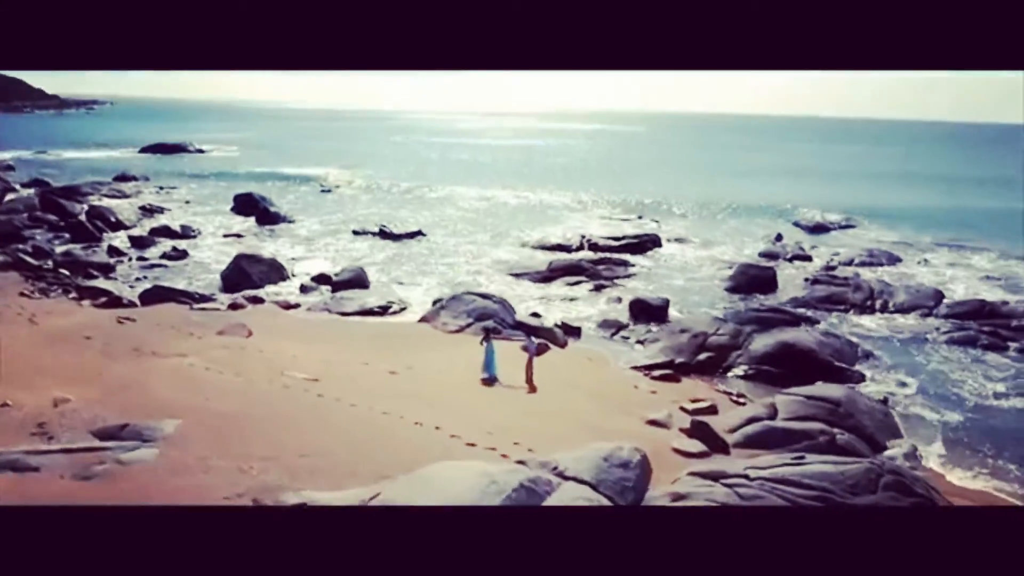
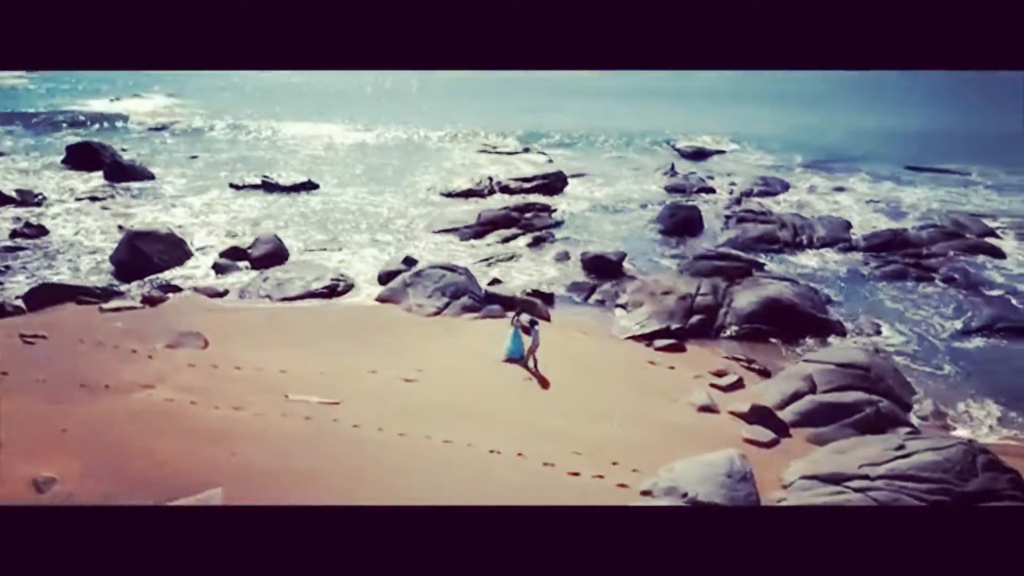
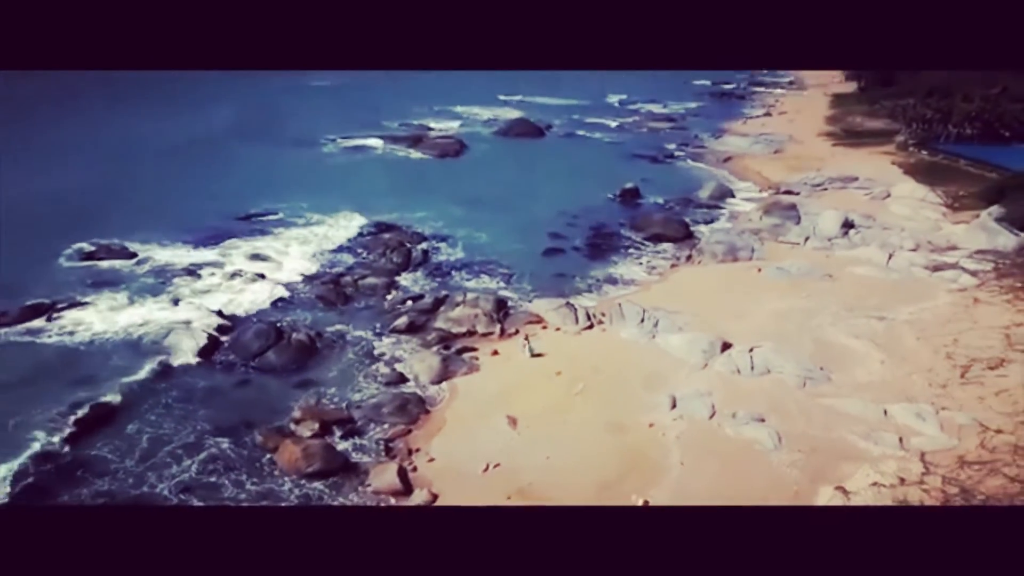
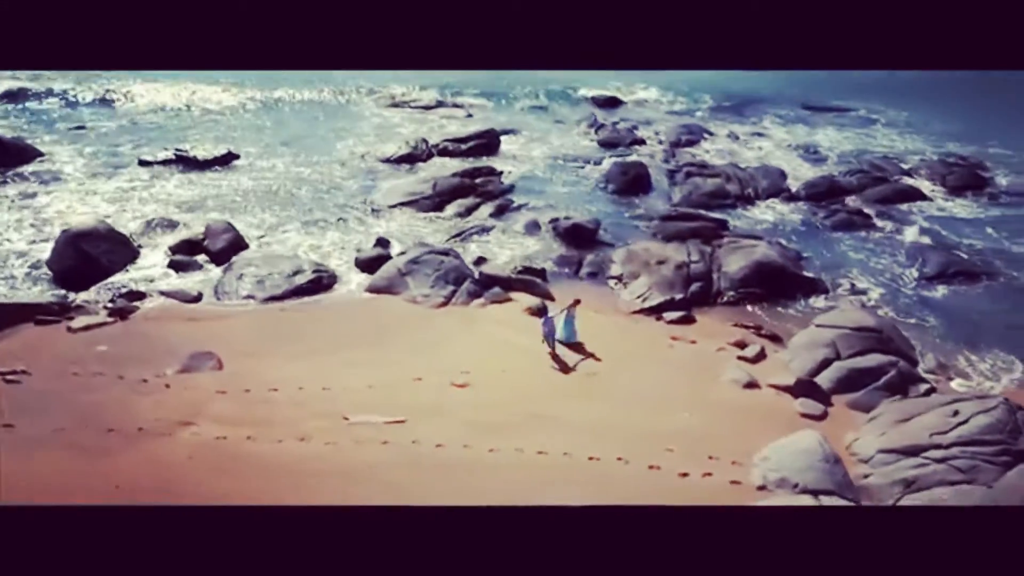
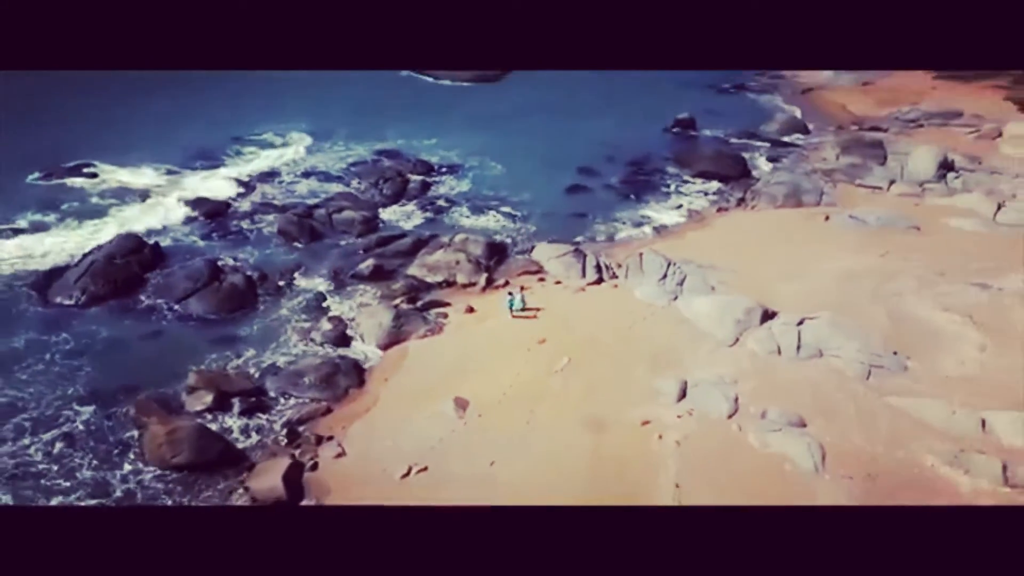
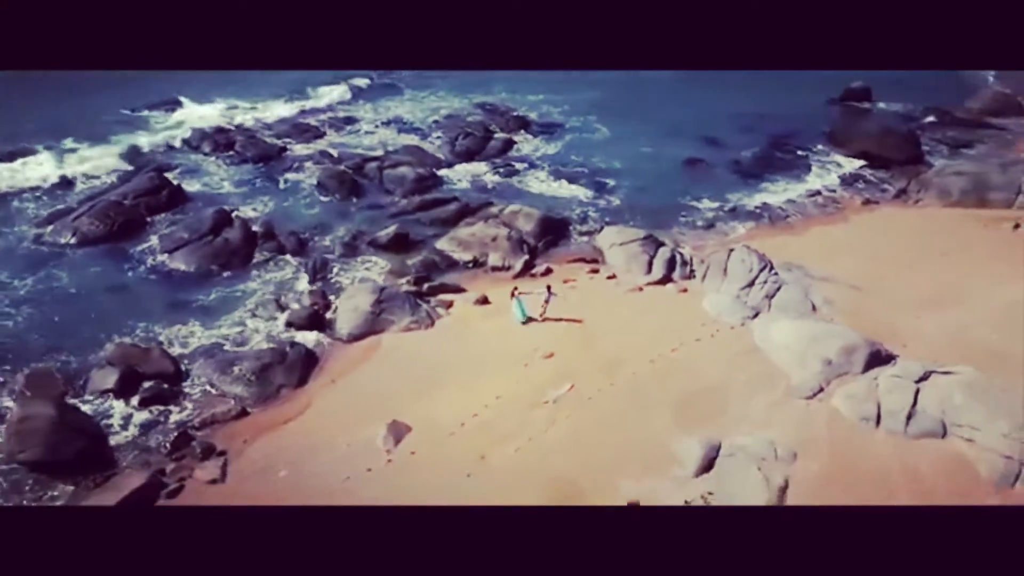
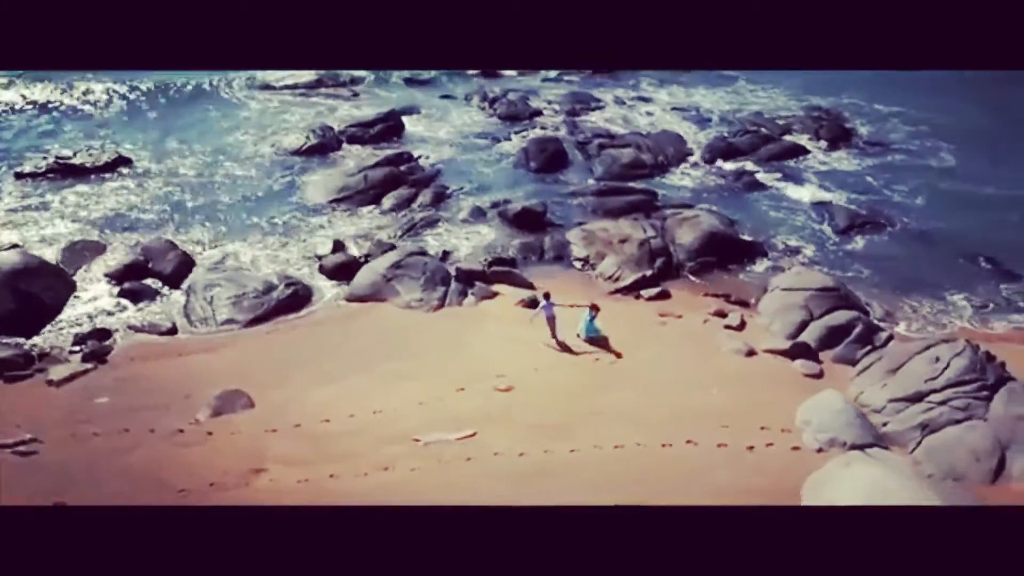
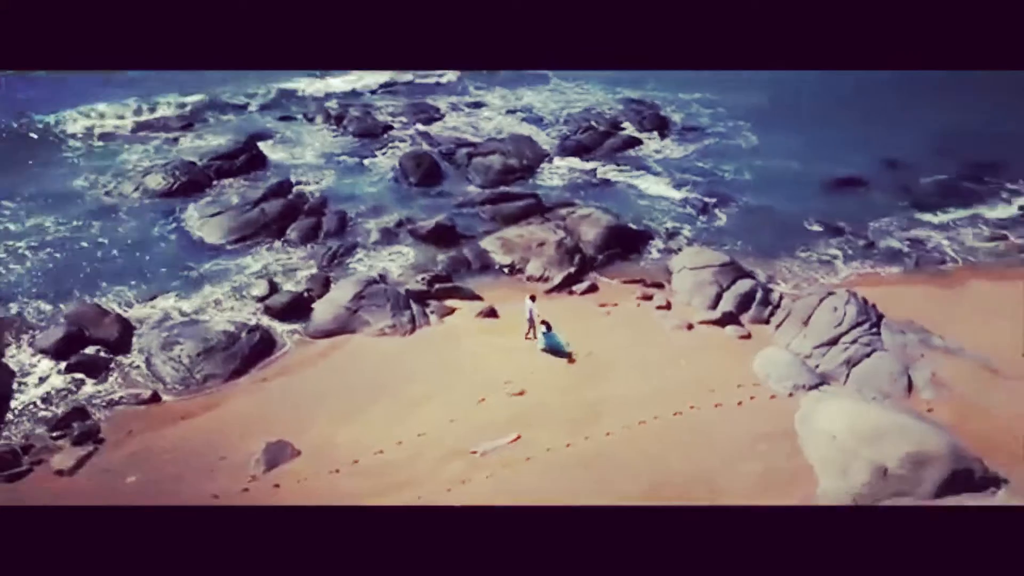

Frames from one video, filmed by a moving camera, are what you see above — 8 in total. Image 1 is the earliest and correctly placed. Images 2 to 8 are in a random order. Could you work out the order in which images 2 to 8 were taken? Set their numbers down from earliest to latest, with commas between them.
2, 4, 7, 8, 6, 5, 3
